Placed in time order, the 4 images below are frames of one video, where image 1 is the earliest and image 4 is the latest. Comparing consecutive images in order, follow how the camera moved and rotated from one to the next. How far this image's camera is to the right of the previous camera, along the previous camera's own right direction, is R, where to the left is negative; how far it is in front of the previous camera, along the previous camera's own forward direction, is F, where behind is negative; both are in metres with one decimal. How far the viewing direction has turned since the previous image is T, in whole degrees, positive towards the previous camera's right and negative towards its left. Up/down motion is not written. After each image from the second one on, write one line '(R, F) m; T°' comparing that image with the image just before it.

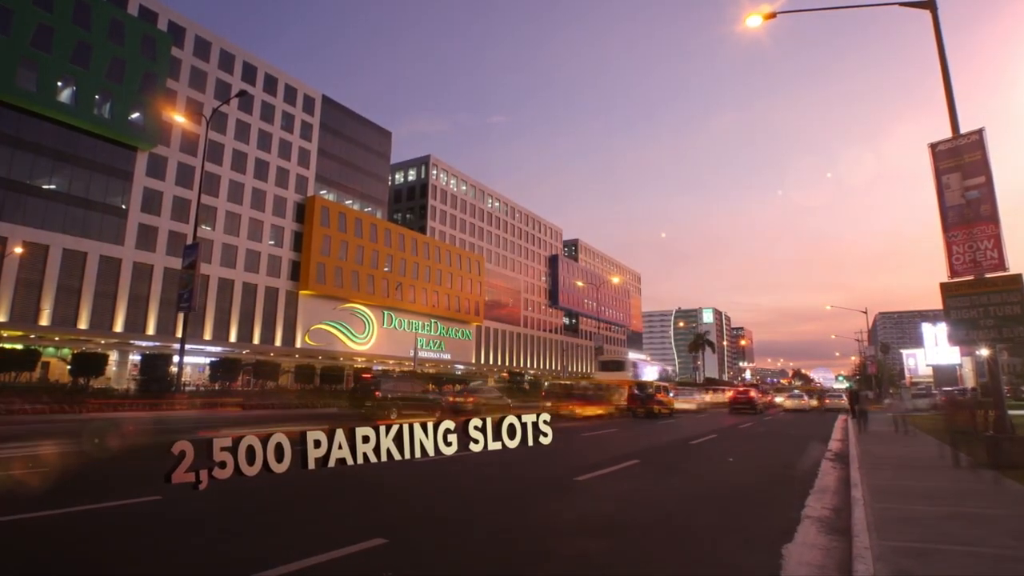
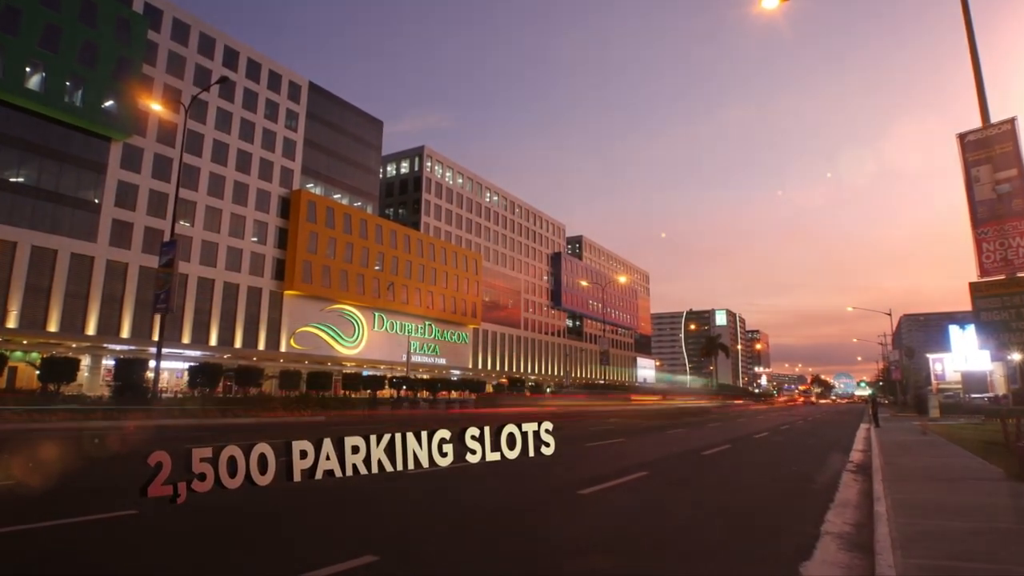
(0.0, +1.9) m; 0°
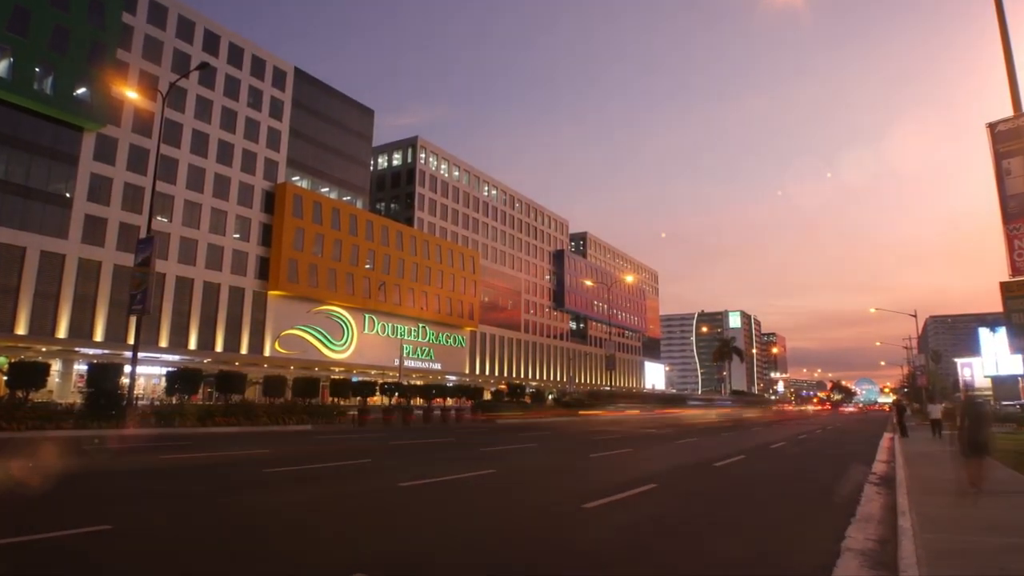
(0.0, +1.8) m; 0°
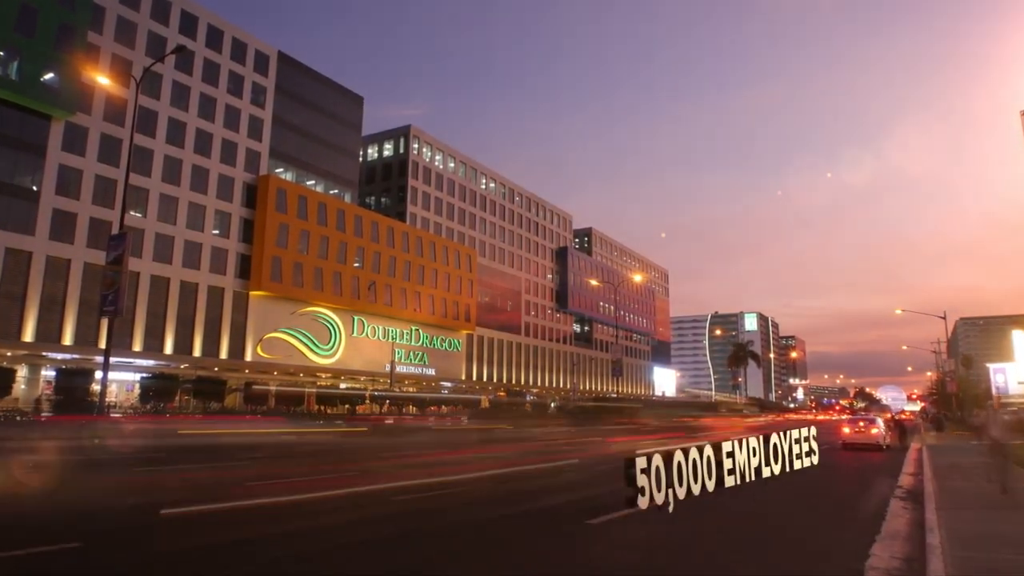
(0.0, +1.8) m; 0°
